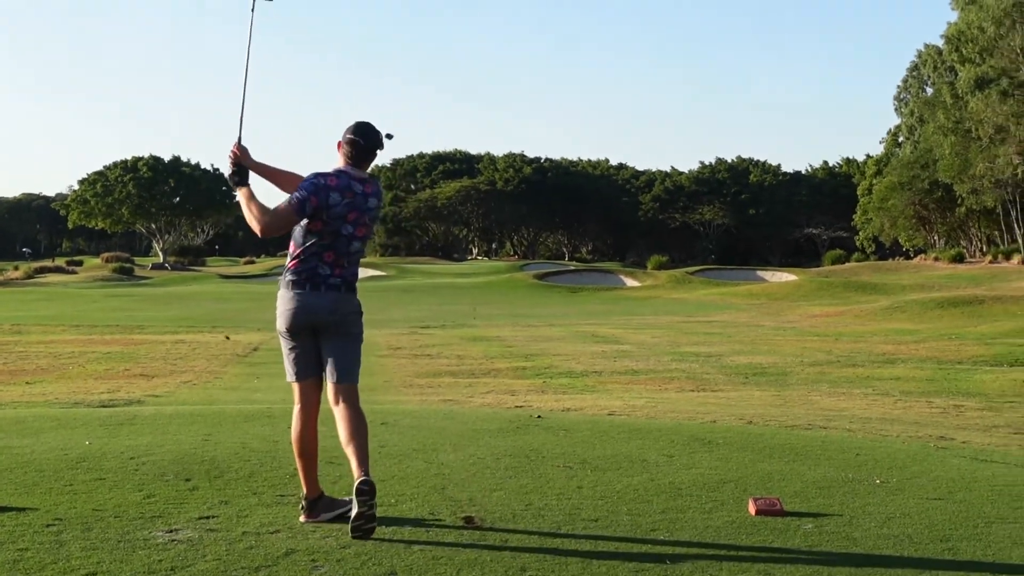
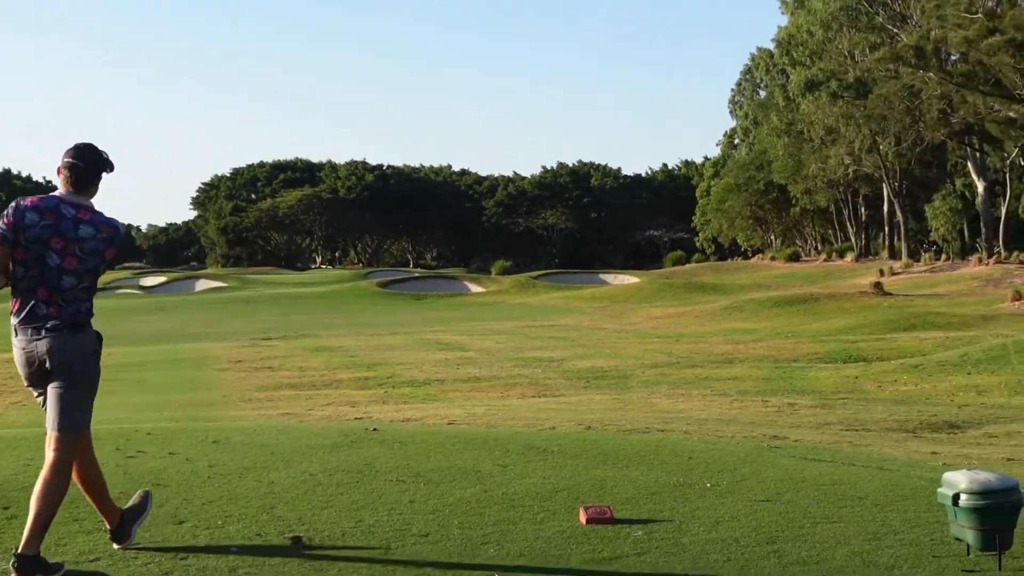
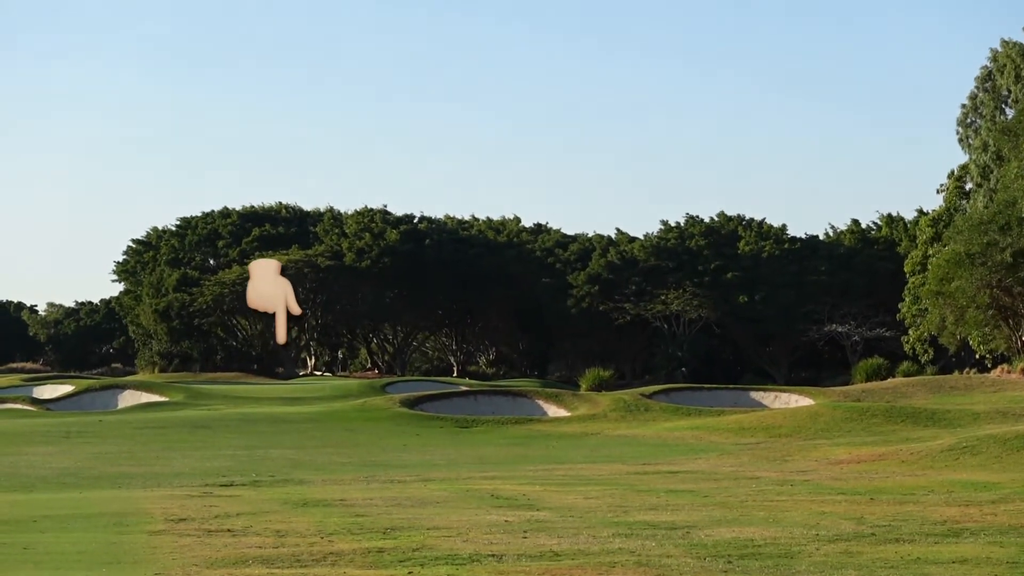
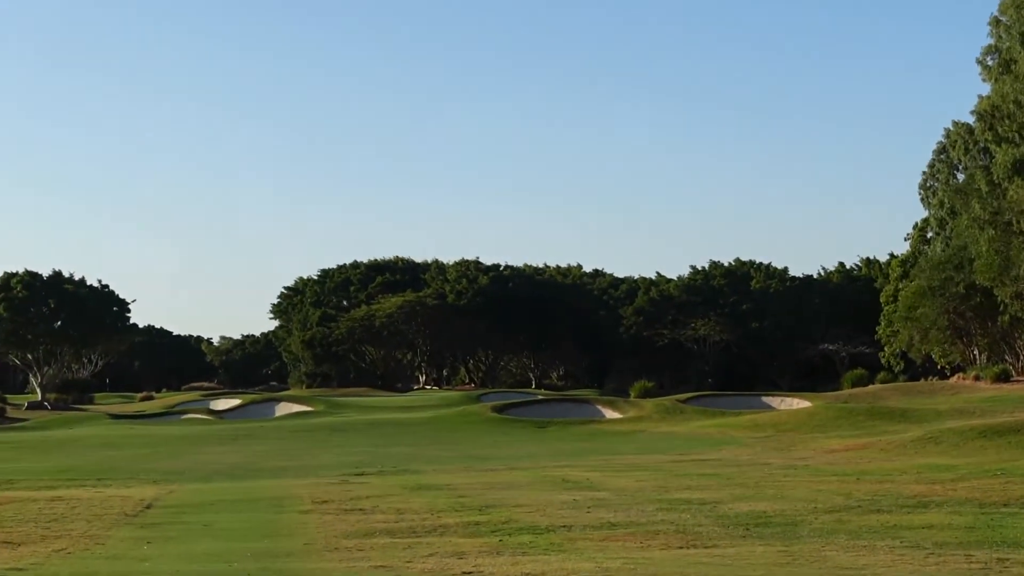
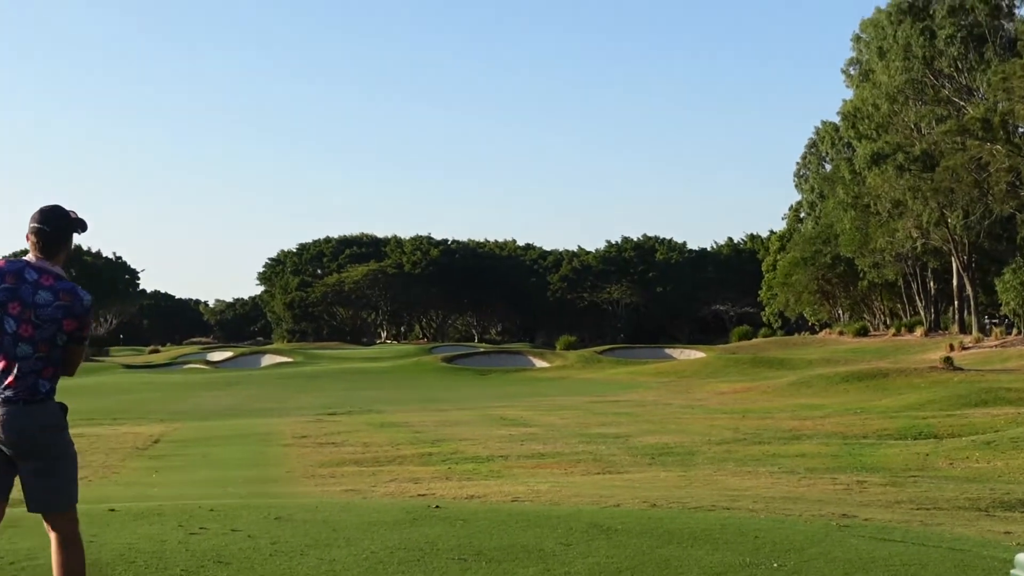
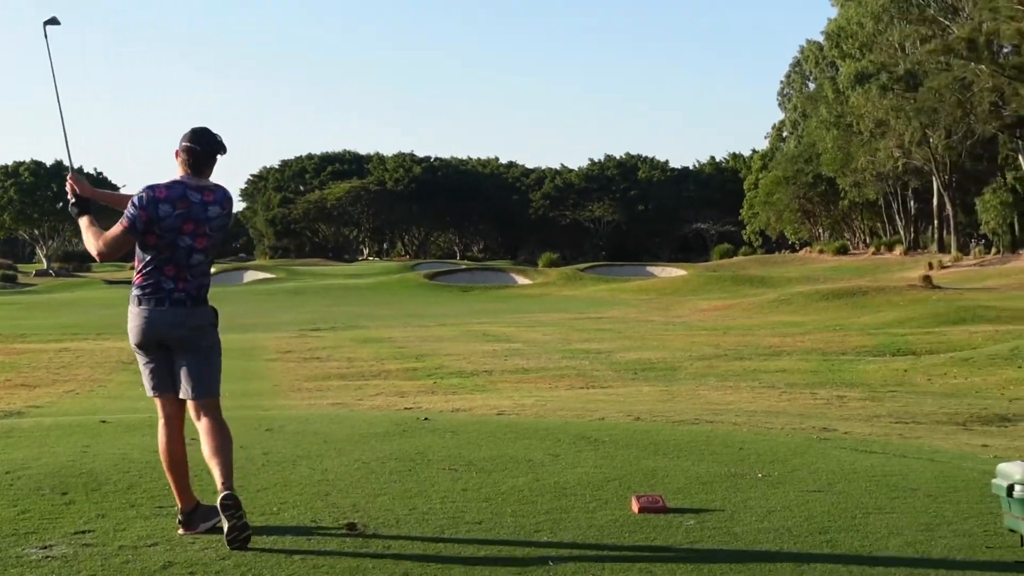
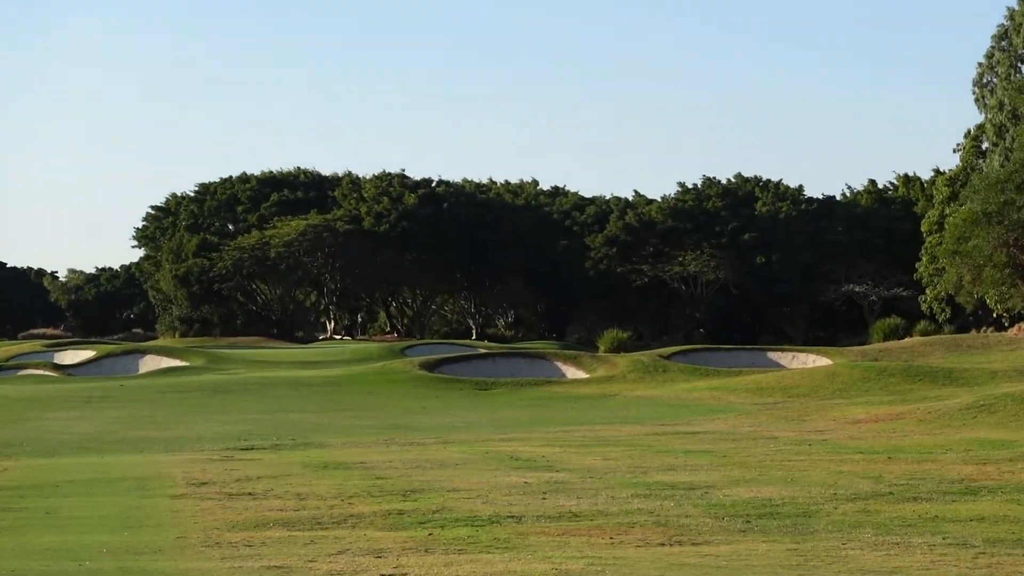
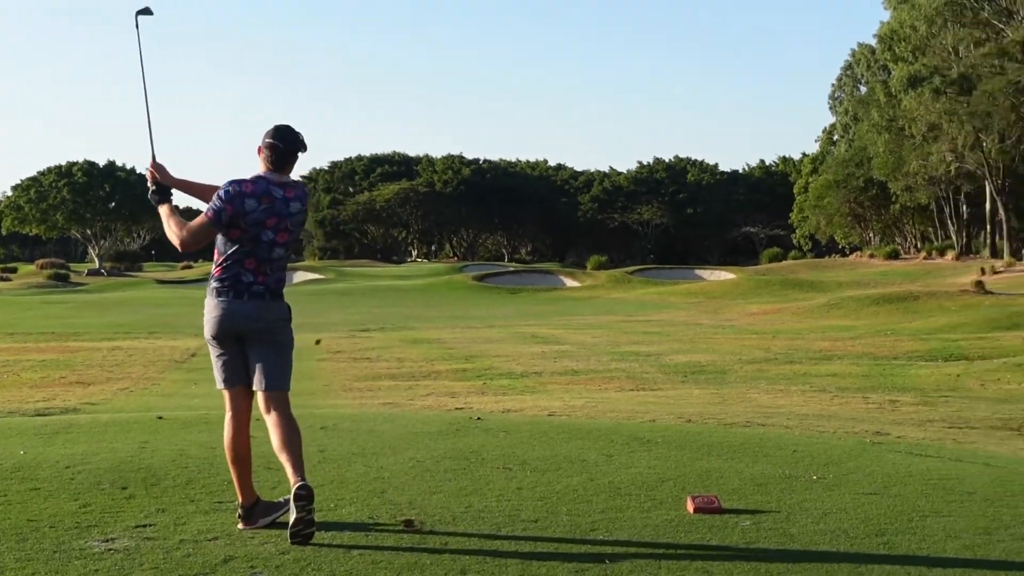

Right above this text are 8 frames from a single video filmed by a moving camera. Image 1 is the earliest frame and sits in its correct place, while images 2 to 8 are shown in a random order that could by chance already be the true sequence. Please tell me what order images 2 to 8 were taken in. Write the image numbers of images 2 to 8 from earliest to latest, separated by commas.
8, 6, 2, 5, 4, 7, 3
